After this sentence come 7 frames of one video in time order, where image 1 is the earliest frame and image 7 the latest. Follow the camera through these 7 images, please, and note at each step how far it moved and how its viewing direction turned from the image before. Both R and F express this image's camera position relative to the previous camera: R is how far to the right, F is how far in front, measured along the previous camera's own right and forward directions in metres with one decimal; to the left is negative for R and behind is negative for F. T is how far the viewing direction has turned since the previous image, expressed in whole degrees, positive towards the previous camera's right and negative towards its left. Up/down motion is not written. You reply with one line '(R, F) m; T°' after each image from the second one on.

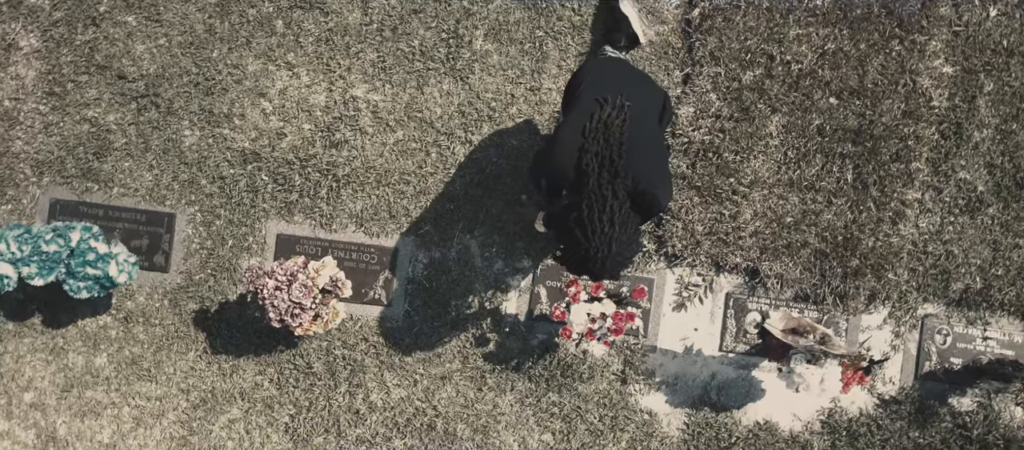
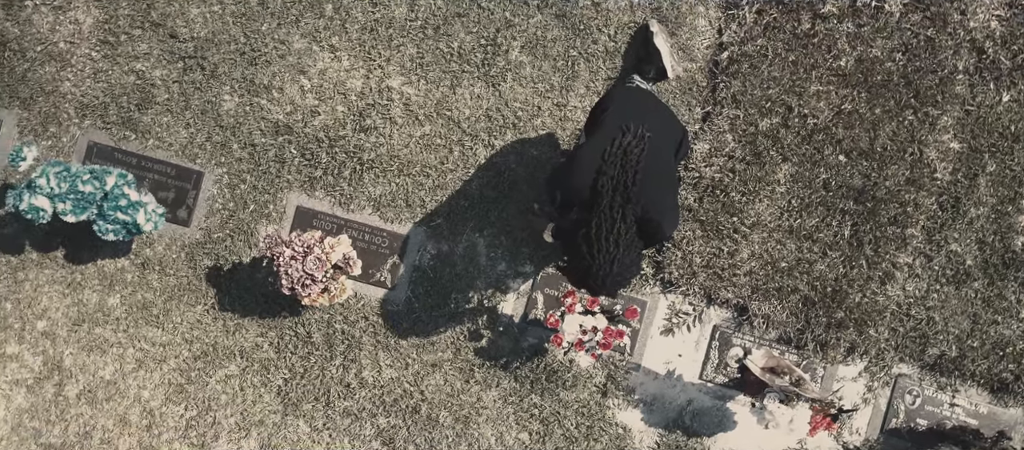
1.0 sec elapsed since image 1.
(-0.1, -0.3) m; 0°
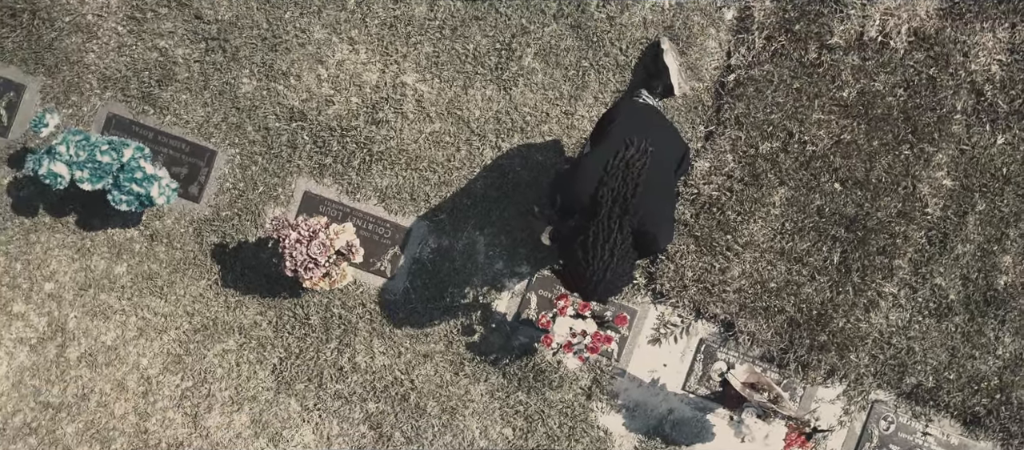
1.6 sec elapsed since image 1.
(0.0, -0.2) m; 0°
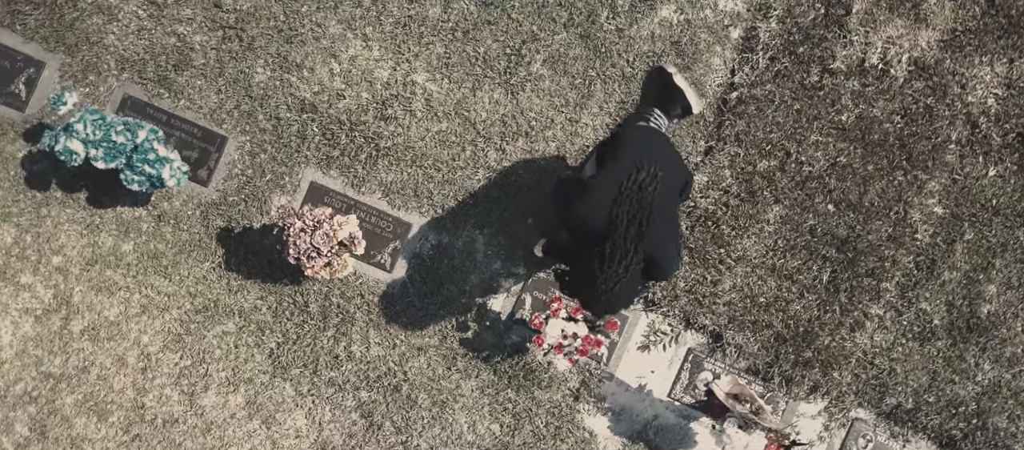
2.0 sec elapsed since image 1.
(0.0, -0.2) m; 0°
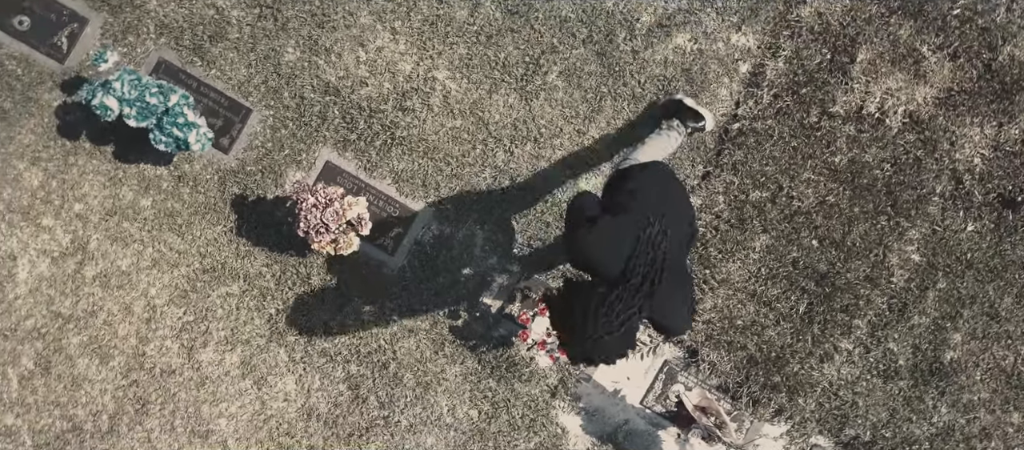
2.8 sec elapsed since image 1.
(0.0, -0.4) m; 0°
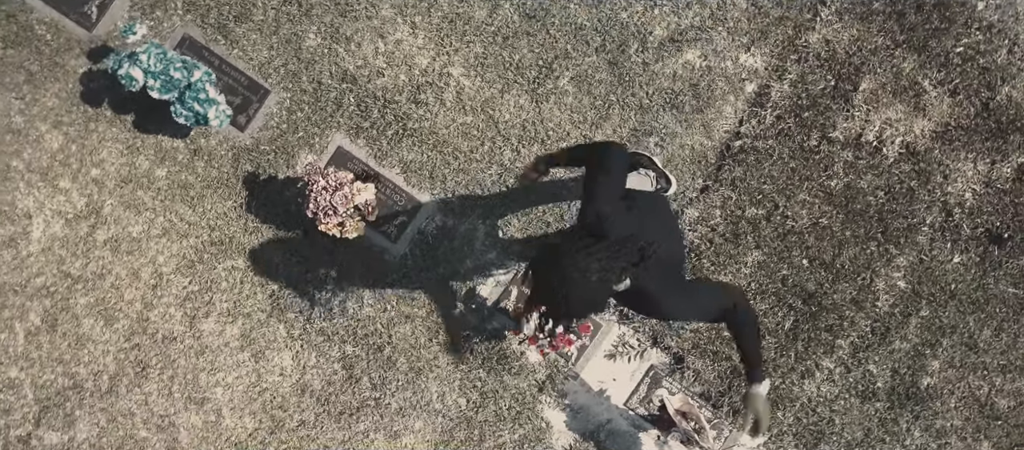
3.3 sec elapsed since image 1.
(0.0, -0.3) m; 0°
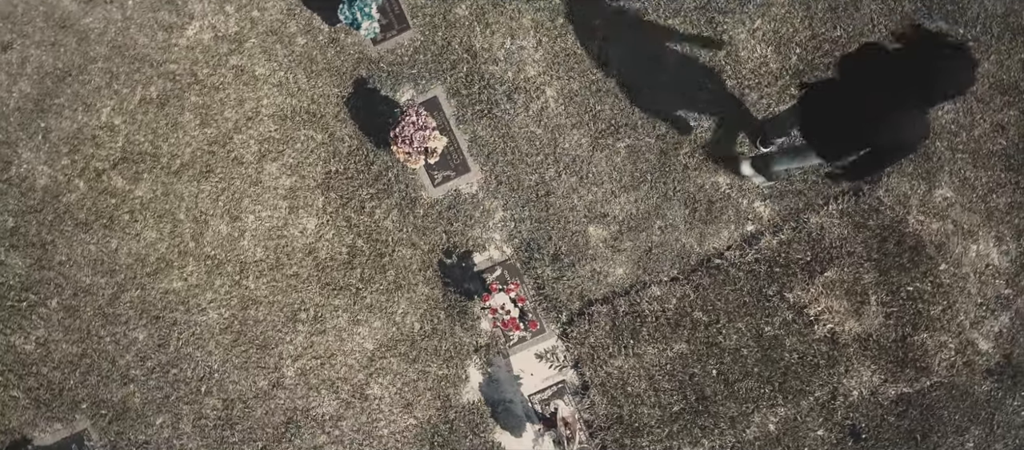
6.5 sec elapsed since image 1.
(-0.2, -2.0) m; +1°
